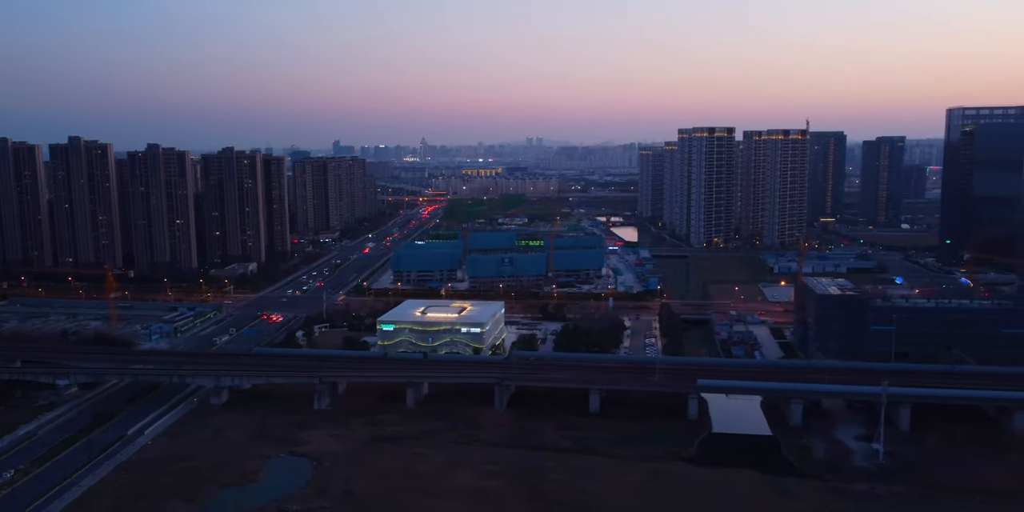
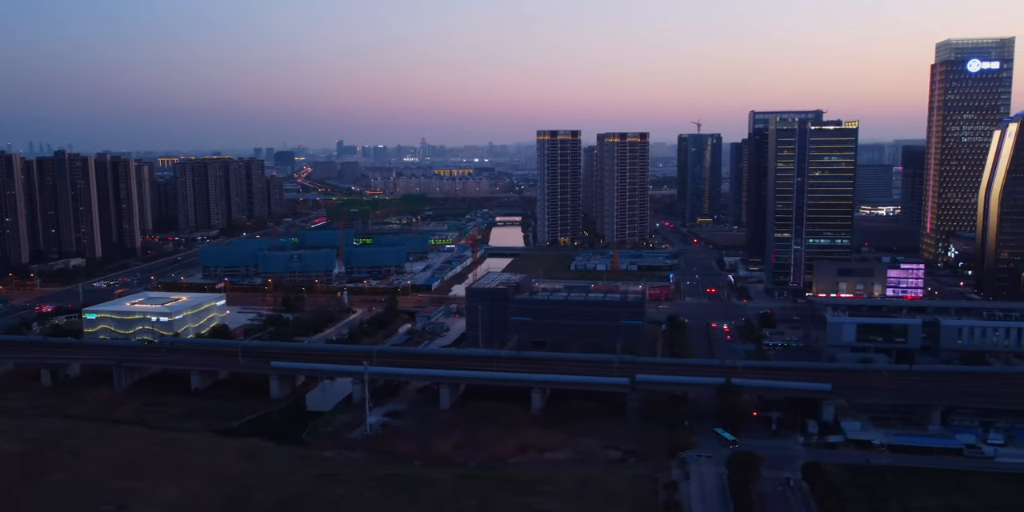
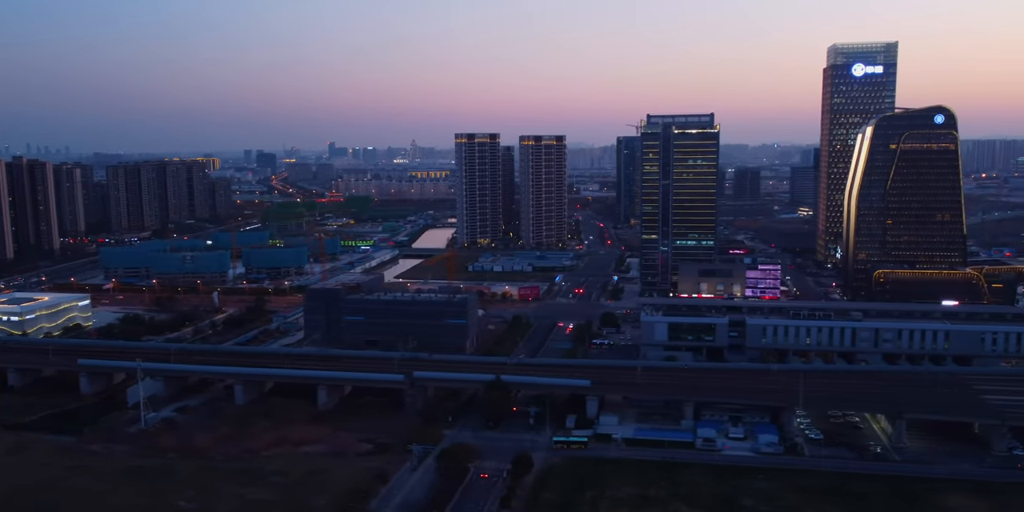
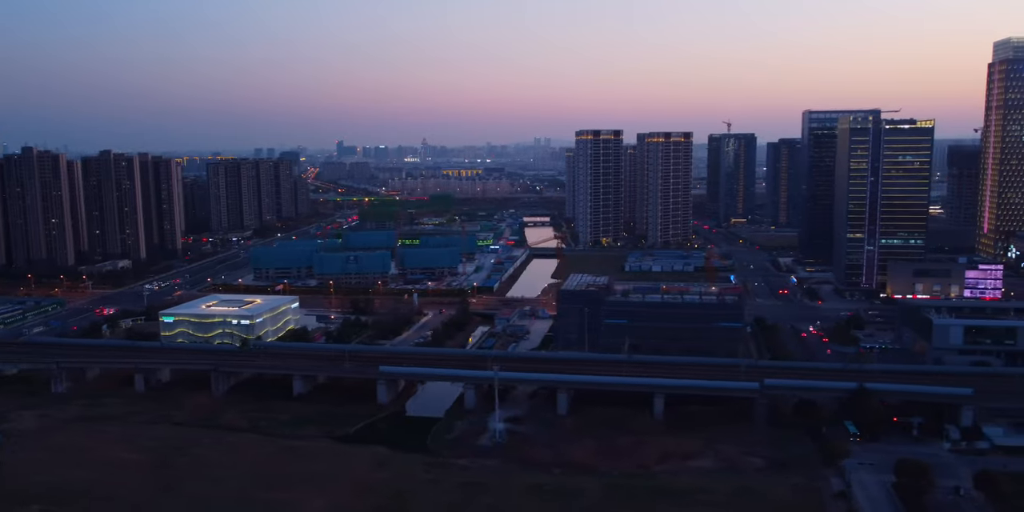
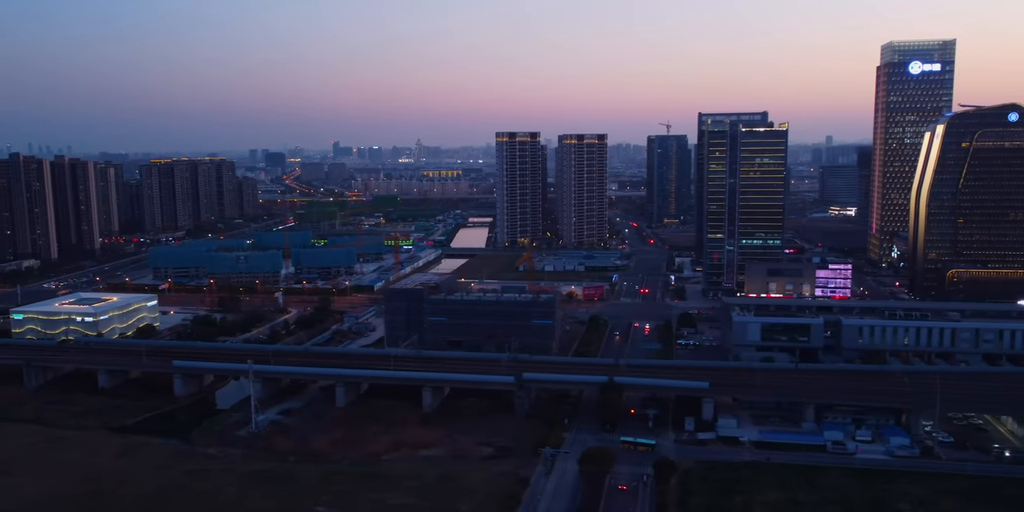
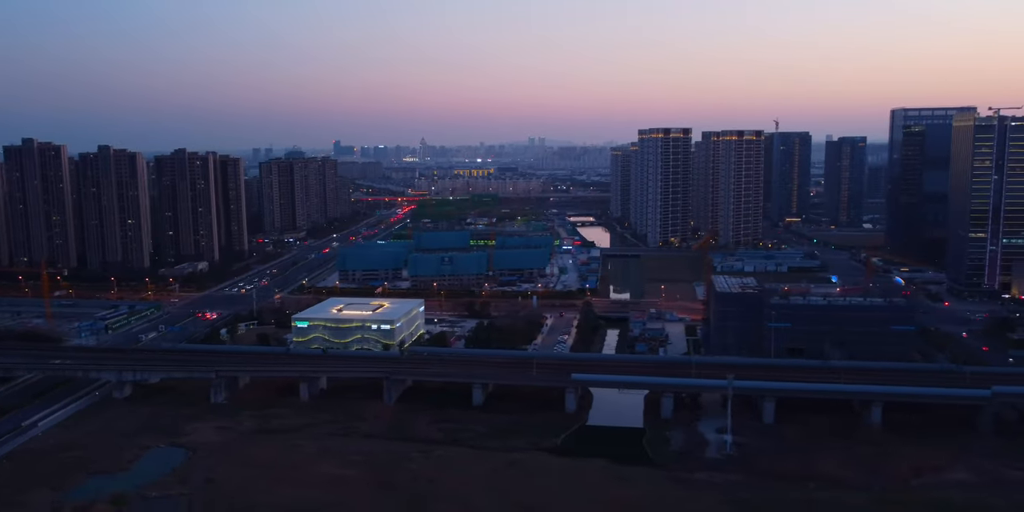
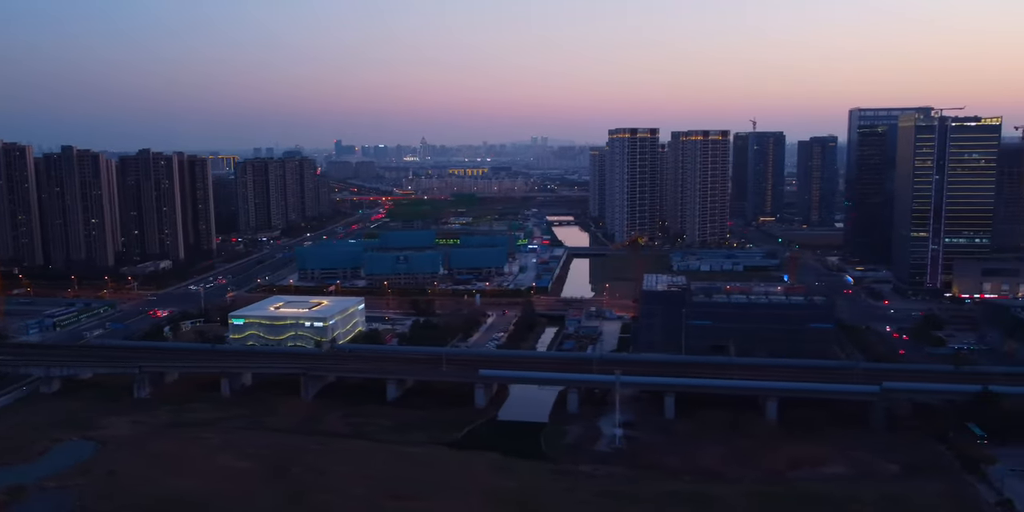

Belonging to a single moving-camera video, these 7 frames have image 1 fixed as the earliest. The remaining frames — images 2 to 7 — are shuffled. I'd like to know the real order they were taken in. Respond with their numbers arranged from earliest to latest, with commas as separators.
6, 7, 4, 2, 5, 3
